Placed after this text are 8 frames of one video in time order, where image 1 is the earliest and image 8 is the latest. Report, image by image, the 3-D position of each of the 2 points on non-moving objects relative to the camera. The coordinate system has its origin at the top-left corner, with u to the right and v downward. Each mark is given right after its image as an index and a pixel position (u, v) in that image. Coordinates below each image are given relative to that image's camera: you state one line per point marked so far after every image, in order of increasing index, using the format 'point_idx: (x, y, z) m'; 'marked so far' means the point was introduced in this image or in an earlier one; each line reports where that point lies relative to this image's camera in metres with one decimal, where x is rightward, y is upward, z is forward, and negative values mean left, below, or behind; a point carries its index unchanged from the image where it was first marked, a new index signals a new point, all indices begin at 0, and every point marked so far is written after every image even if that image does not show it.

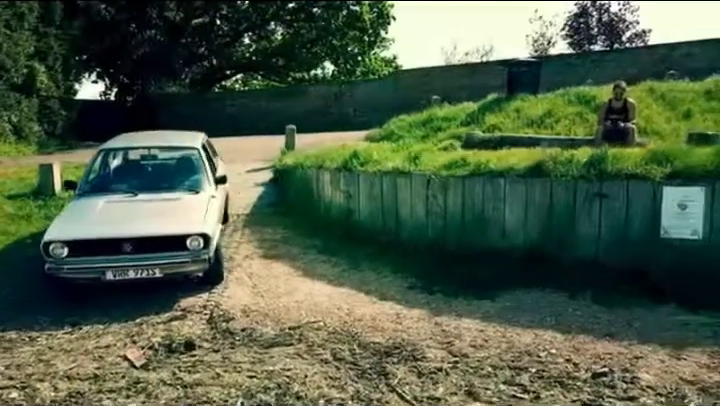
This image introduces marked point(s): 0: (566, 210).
0: (+3.0, -0.1, +8.4) m
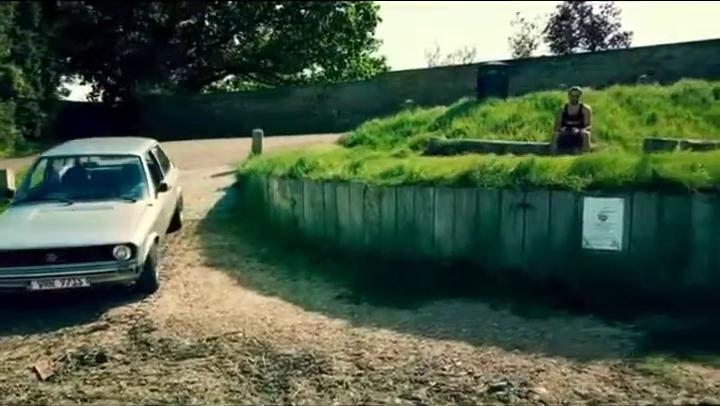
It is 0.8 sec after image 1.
0: (+1.9, -0.3, +8.4) m
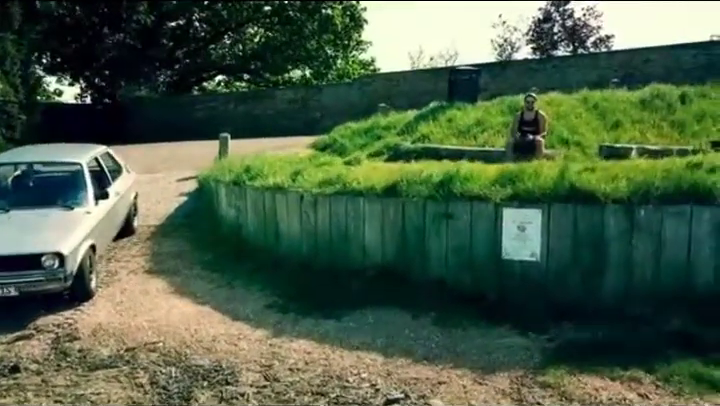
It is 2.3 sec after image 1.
0: (+0.9, -0.4, +8.4) m
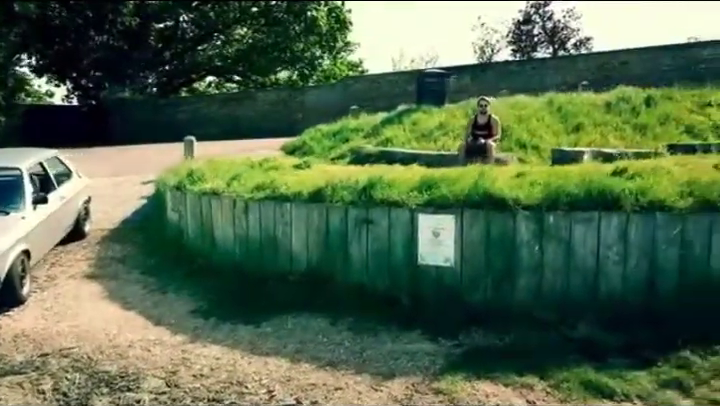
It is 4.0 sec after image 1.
0: (-0.3, -0.5, +8.5) m
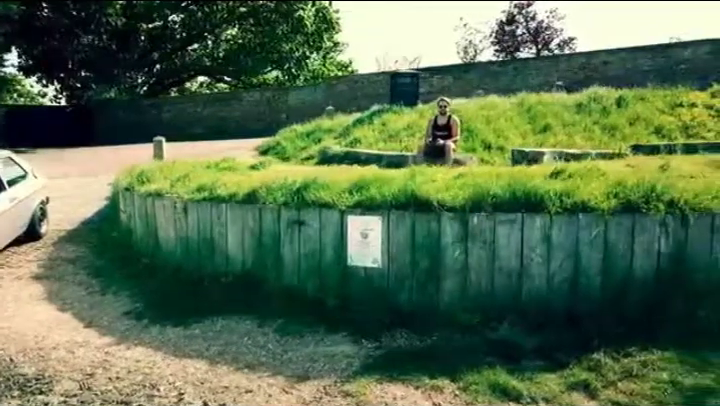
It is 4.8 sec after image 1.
0: (-1.3, -0.5, +8.5) m
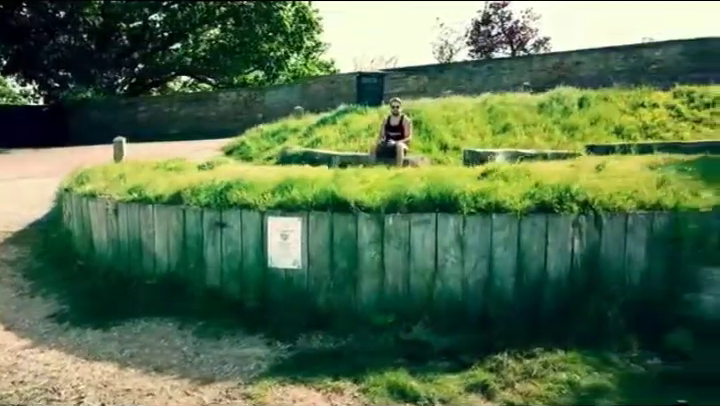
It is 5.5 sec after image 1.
0: (-2.4, -0.5, +8.4) m
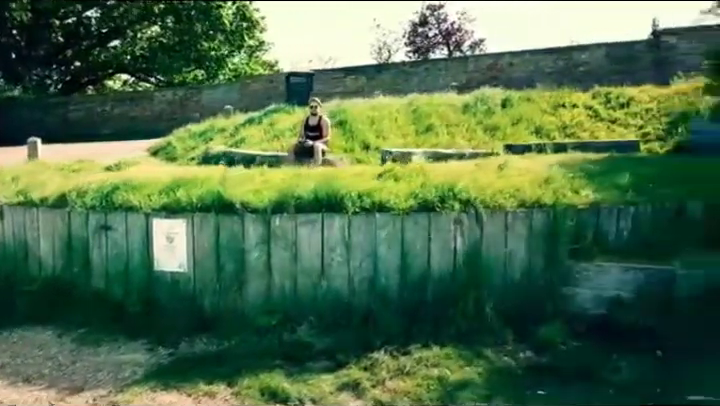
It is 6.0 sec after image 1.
0: (-4.0, -0.6, +8.1) m
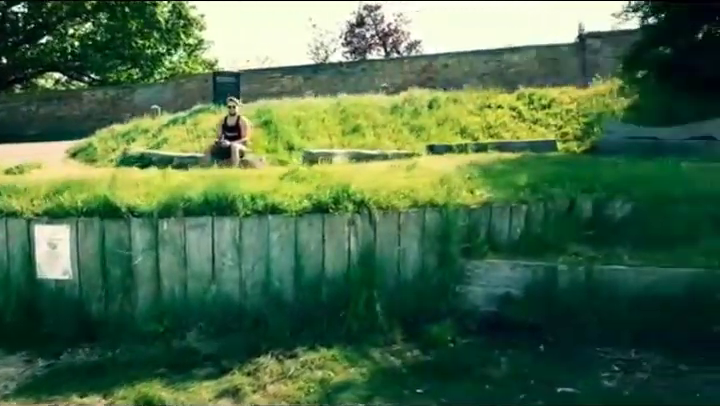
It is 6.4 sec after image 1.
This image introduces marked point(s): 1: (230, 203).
0: (-5.4, -0.6, +7.7) m
1: (-1.6, 0.0, +7.3) m
